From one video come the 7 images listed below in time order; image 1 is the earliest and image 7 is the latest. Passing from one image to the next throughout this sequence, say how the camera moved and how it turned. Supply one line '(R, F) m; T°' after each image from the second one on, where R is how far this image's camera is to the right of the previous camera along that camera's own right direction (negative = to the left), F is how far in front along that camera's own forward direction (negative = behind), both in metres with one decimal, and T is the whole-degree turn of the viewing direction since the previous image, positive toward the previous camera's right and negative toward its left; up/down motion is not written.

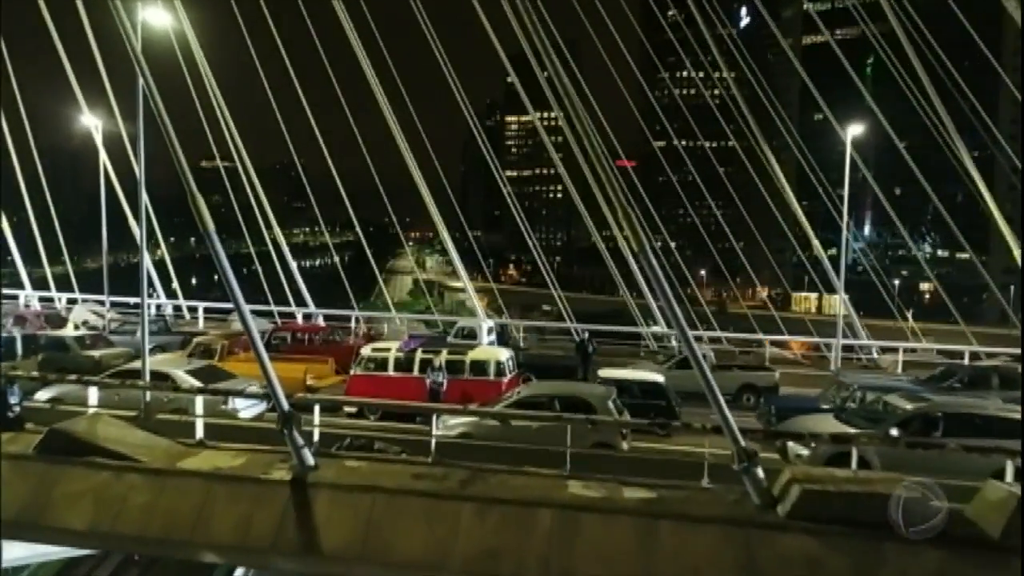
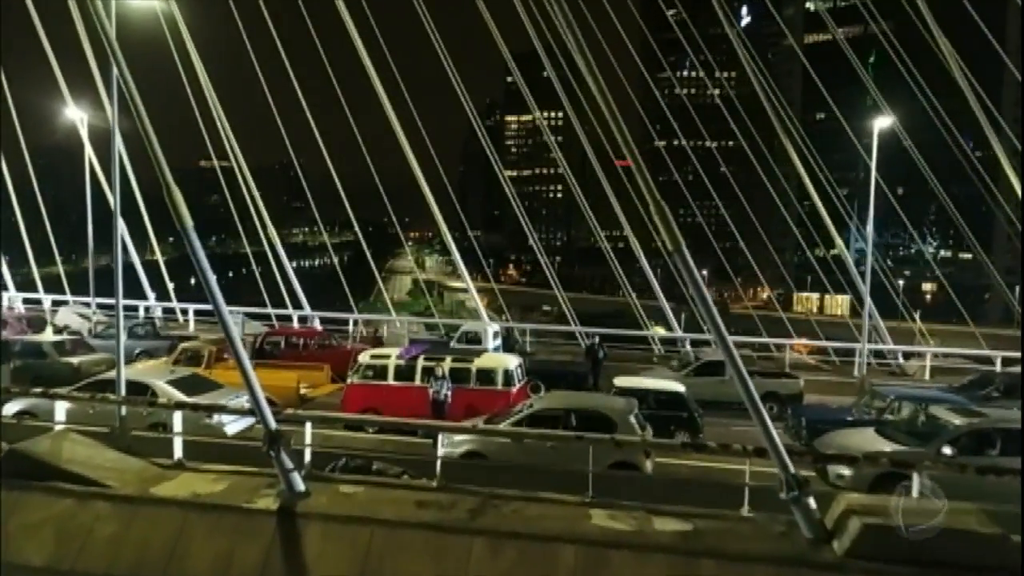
(-0.1, +0.9) m; 0°
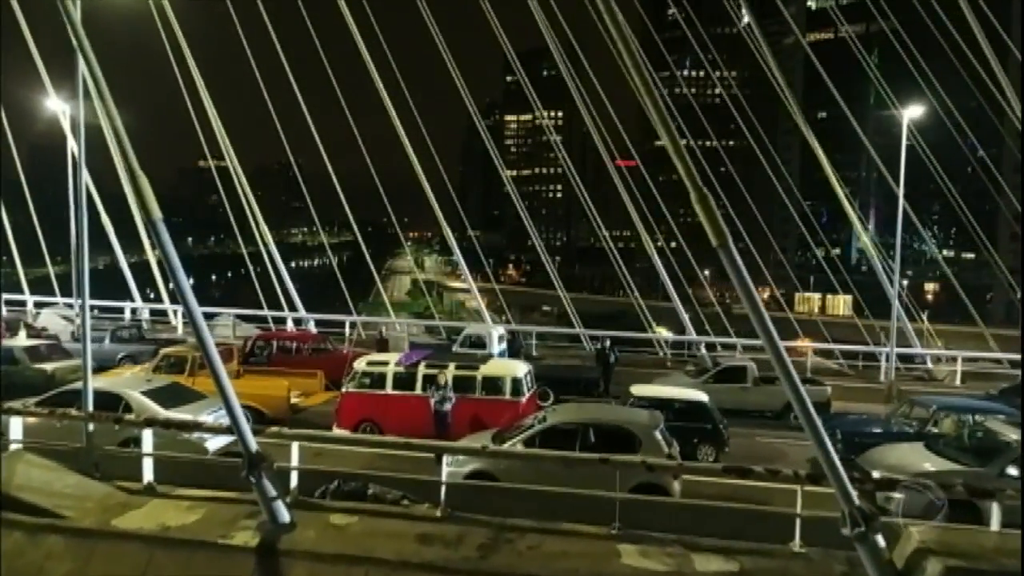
(-0.1, +0.9) m; 0°
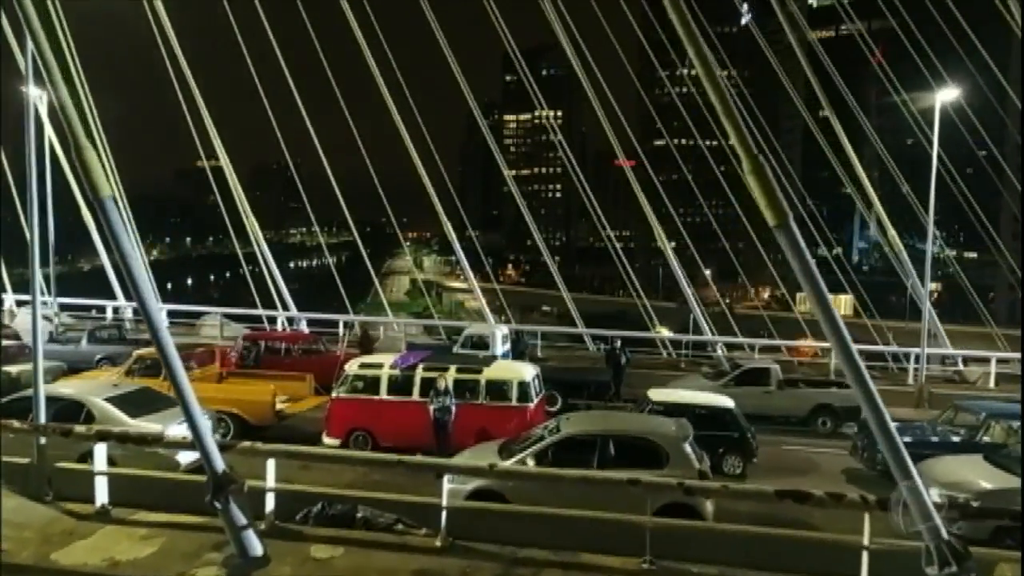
(-0.1, +0.9) m; 0°
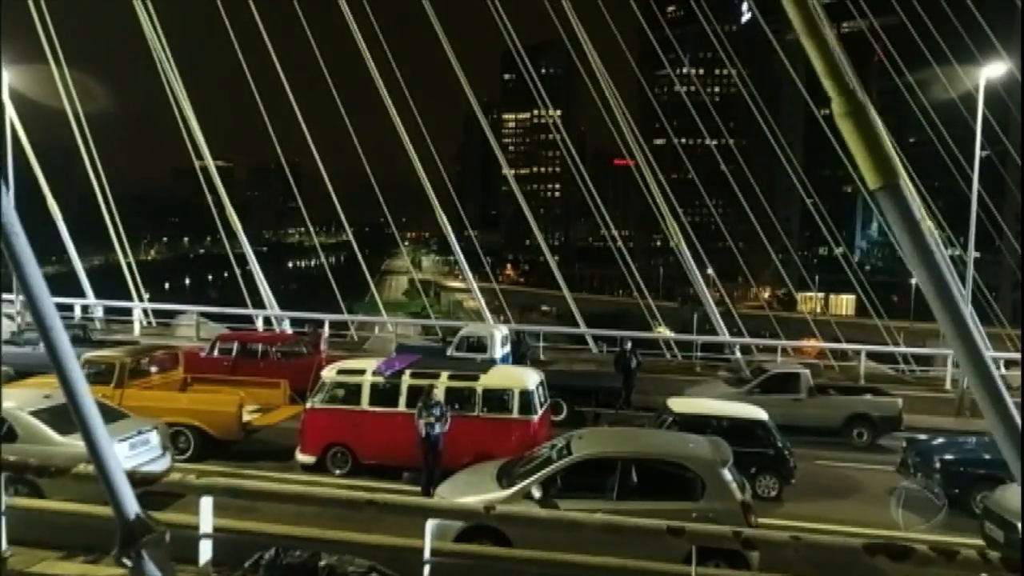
(0.0, +1.2) m; 0°
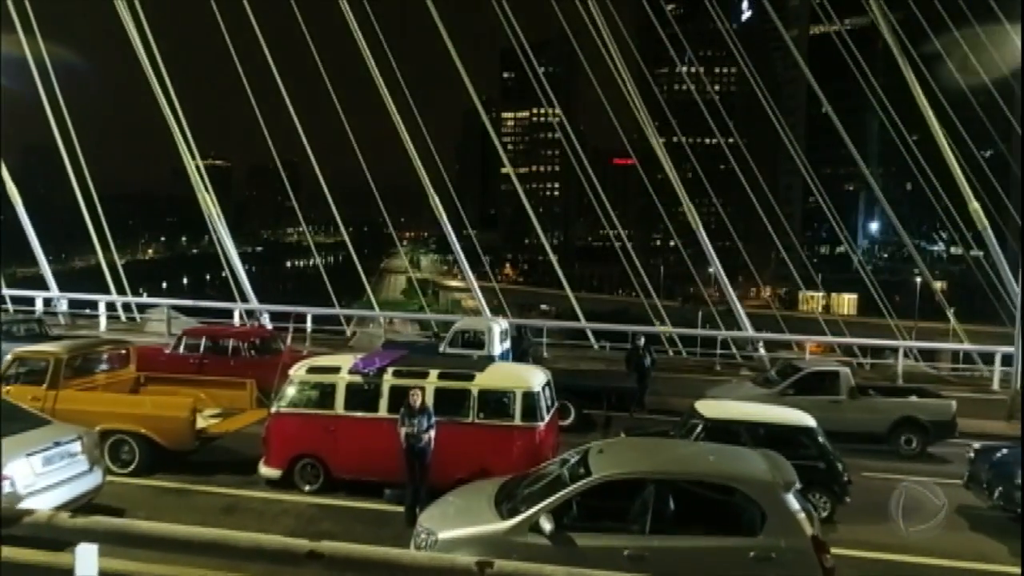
(0.0, +1.3) m; 0°
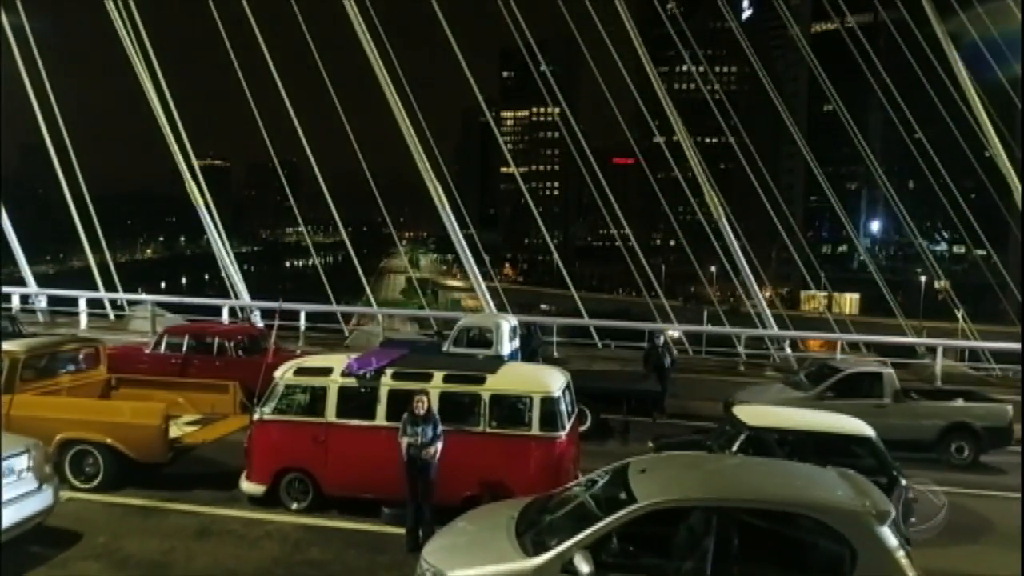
(-0.1, +0.9) m; 0°
